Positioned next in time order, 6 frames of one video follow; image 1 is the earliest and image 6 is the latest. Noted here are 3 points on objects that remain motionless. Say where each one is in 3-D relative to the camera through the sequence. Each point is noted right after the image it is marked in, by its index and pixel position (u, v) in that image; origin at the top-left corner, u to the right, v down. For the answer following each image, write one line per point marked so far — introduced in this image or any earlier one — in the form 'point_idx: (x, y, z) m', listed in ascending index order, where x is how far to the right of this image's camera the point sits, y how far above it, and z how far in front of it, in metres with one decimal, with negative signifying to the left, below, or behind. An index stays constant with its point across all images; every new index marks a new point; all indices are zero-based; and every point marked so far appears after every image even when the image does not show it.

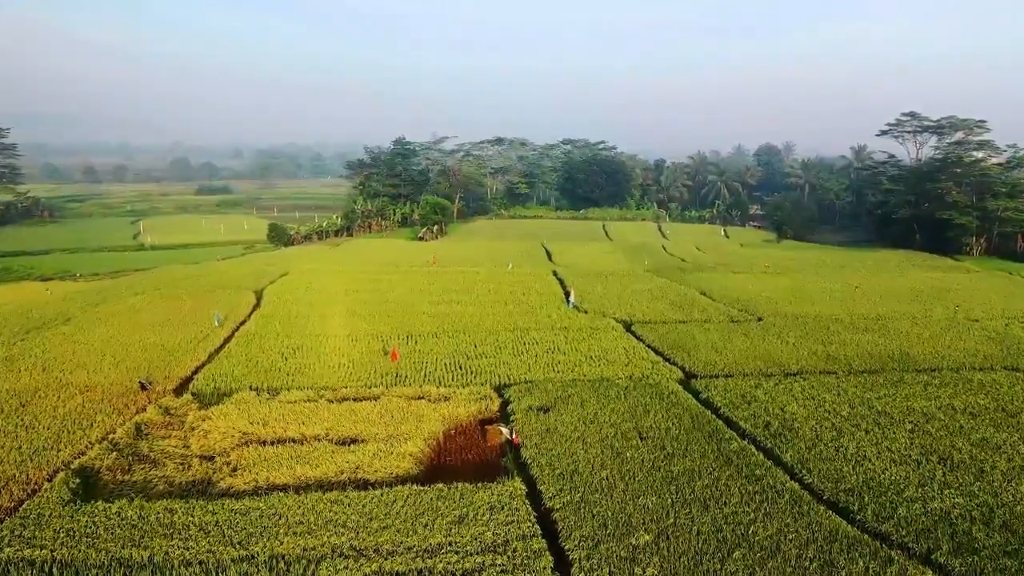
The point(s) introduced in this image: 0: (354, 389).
0: (-4.5, -2.9, +19.2) m
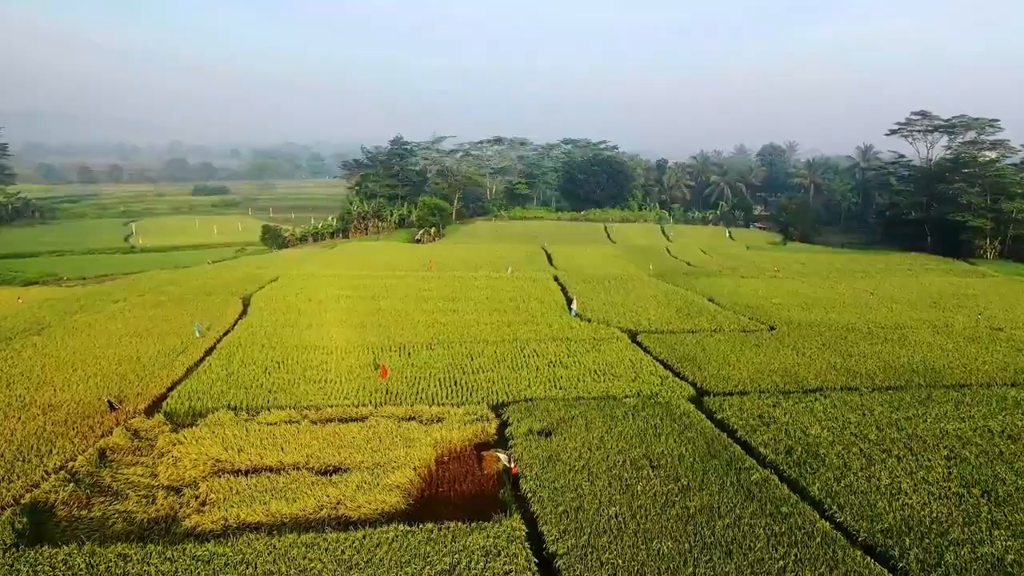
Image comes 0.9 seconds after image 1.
0: (-4.5, -3.2, +17.8) m
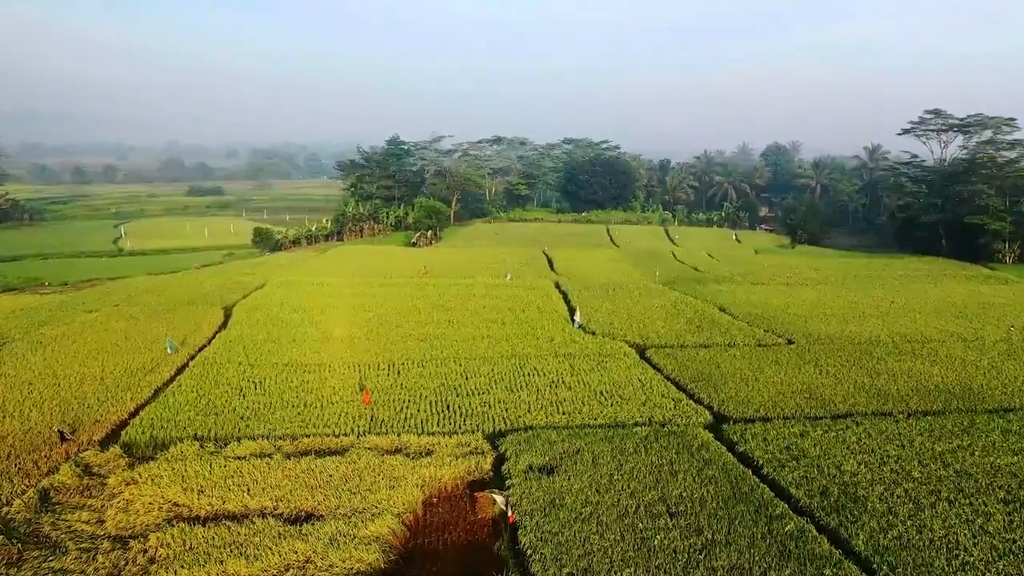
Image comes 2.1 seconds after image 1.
0: (-4.6, -3.6, +16.0) m
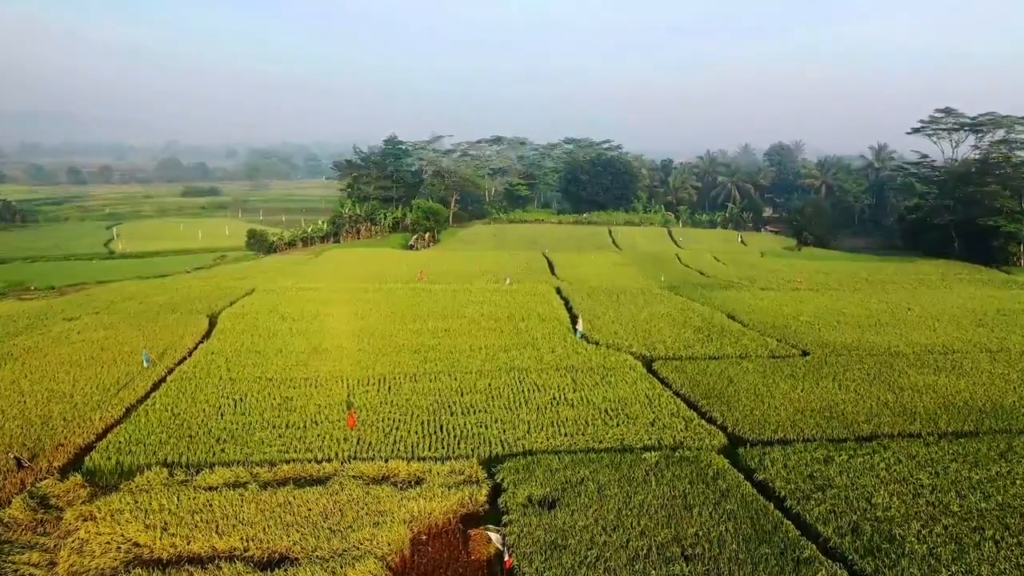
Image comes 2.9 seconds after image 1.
0: (-4.6, -3.9, +14.7) m
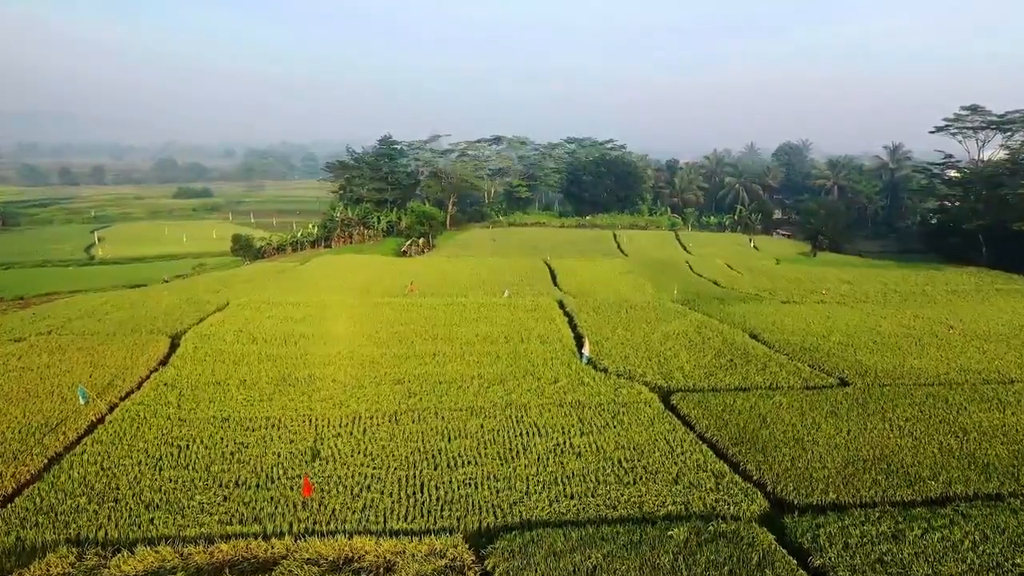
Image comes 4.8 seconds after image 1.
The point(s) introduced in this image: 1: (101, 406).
0: (-4.7, -4.5, +11.8) m
1: (-10.7, -3.1, +17.7) m
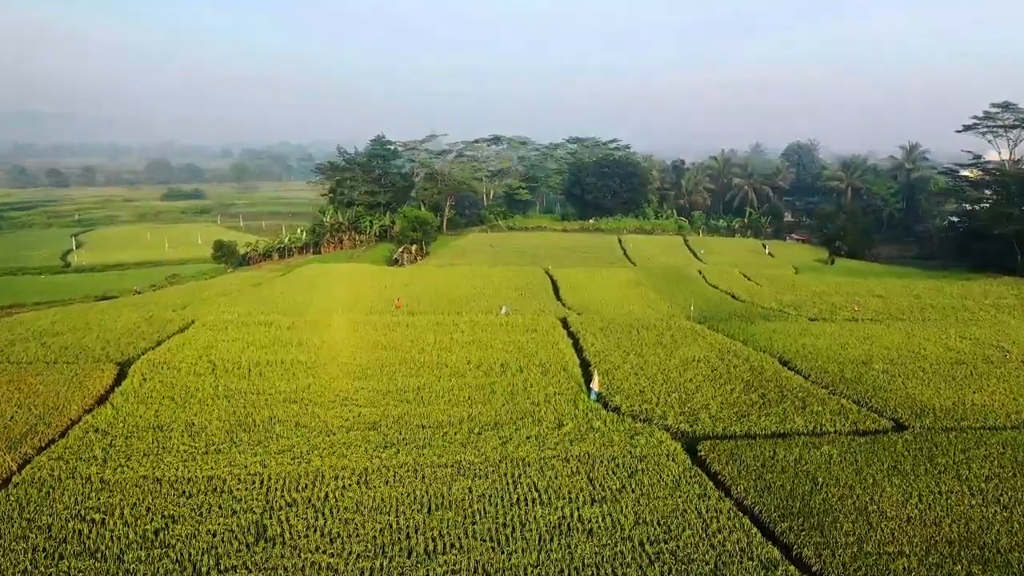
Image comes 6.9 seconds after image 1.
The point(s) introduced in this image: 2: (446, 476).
0: (-4.8, -5.2, +8.7) m
1: (-10.8, -3.8, +14.6) m
2: (-1.3, -3.9, +14.1) m
